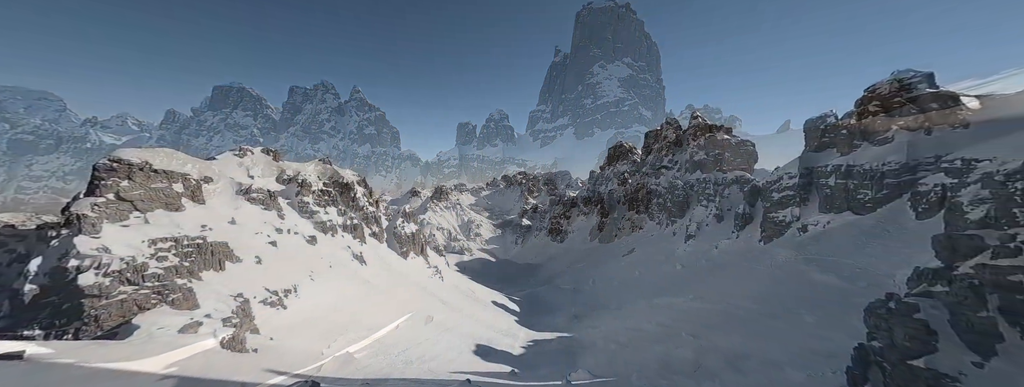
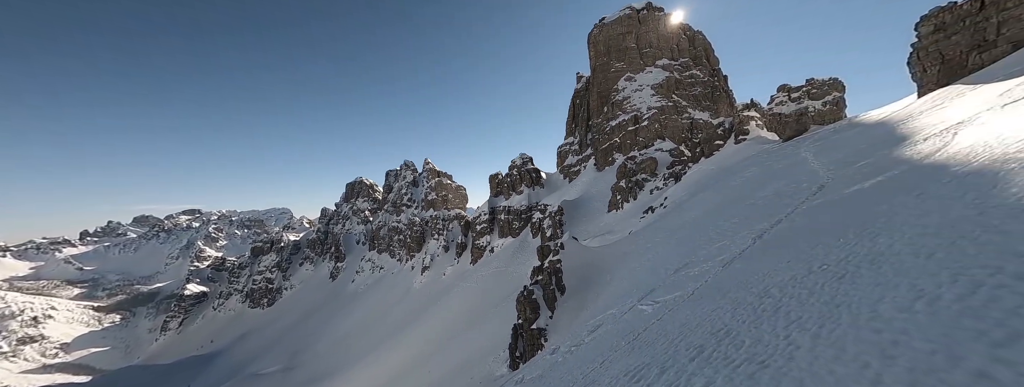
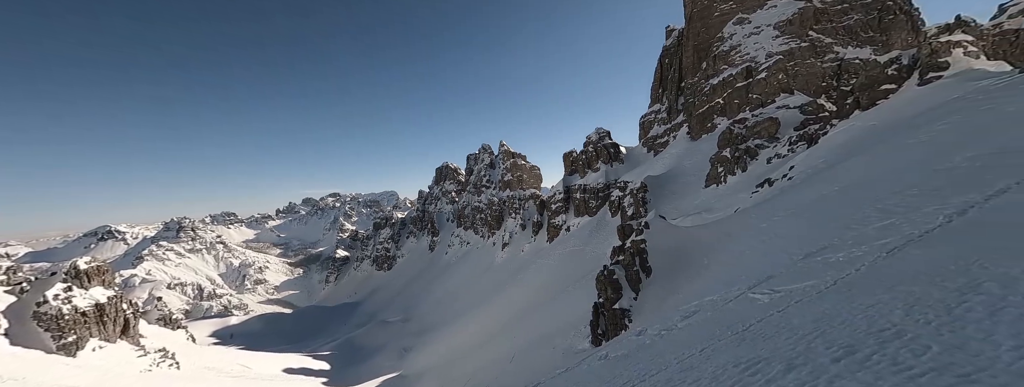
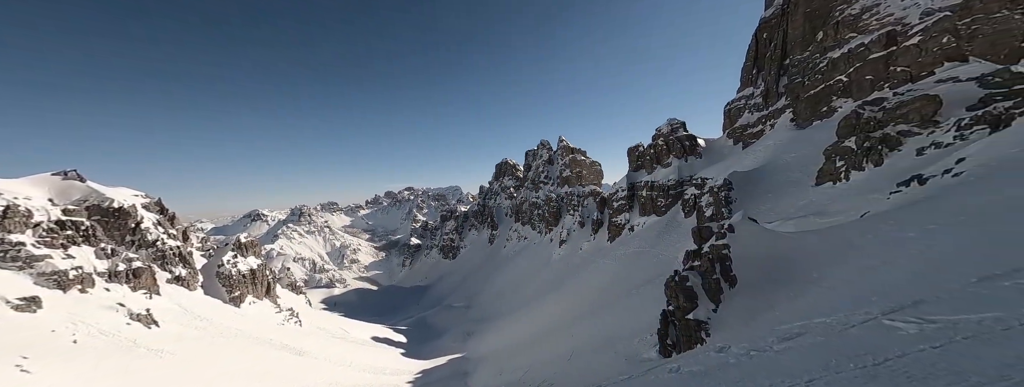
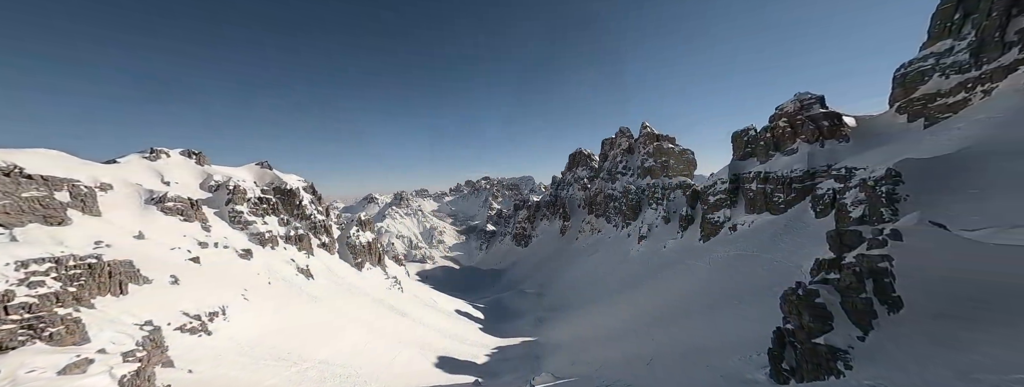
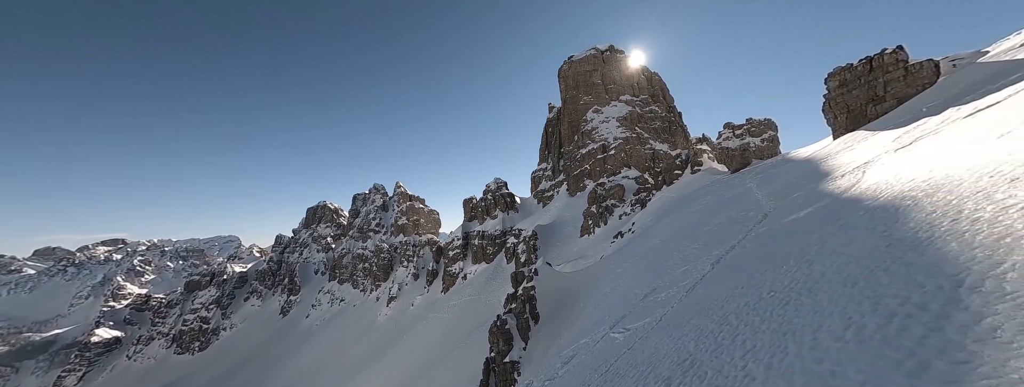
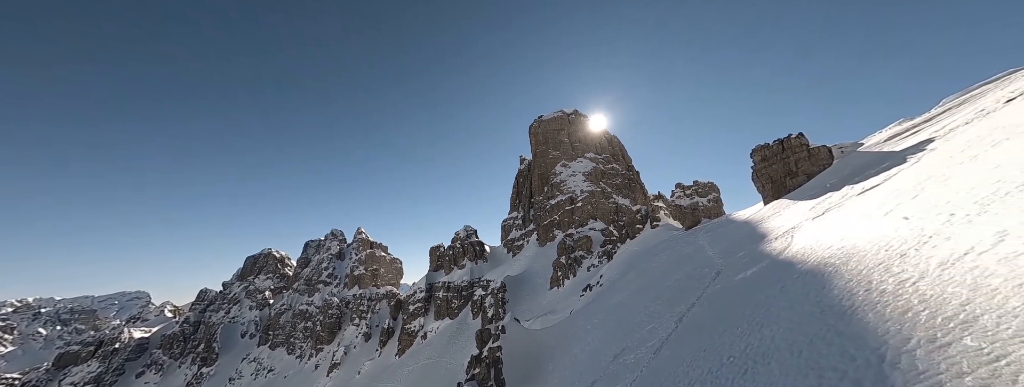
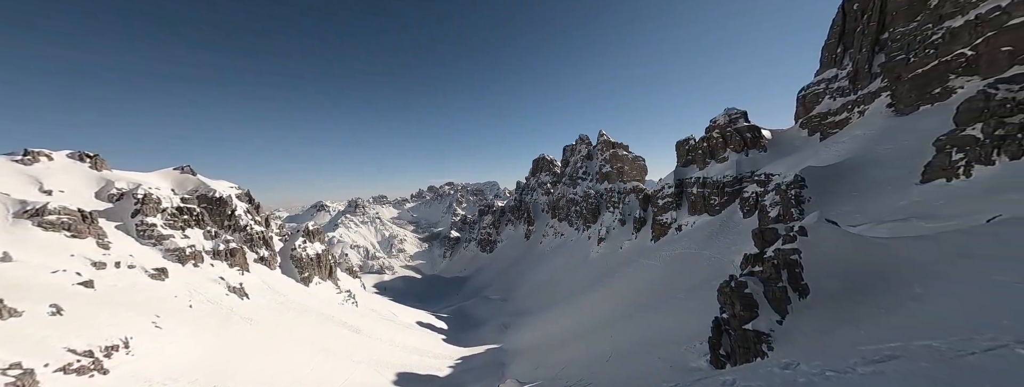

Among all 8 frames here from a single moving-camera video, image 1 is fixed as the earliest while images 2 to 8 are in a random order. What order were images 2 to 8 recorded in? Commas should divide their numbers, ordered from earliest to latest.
5, 8, 4, 3, 2, 6, 7
